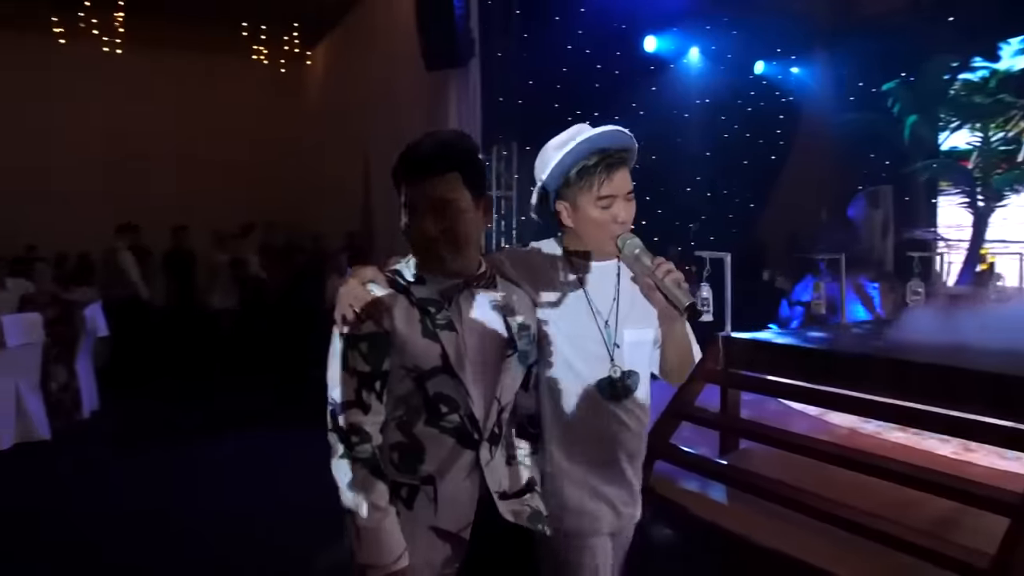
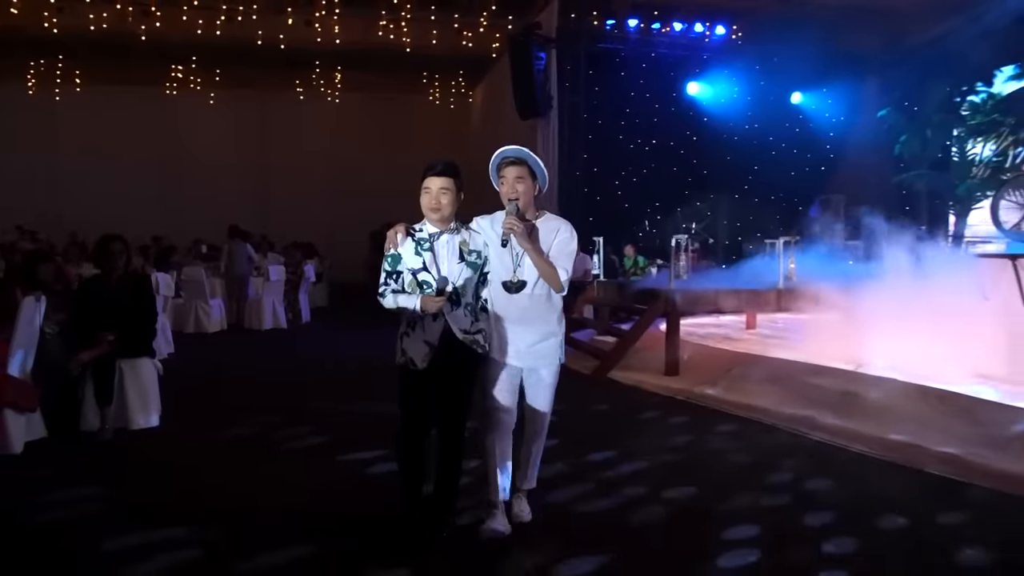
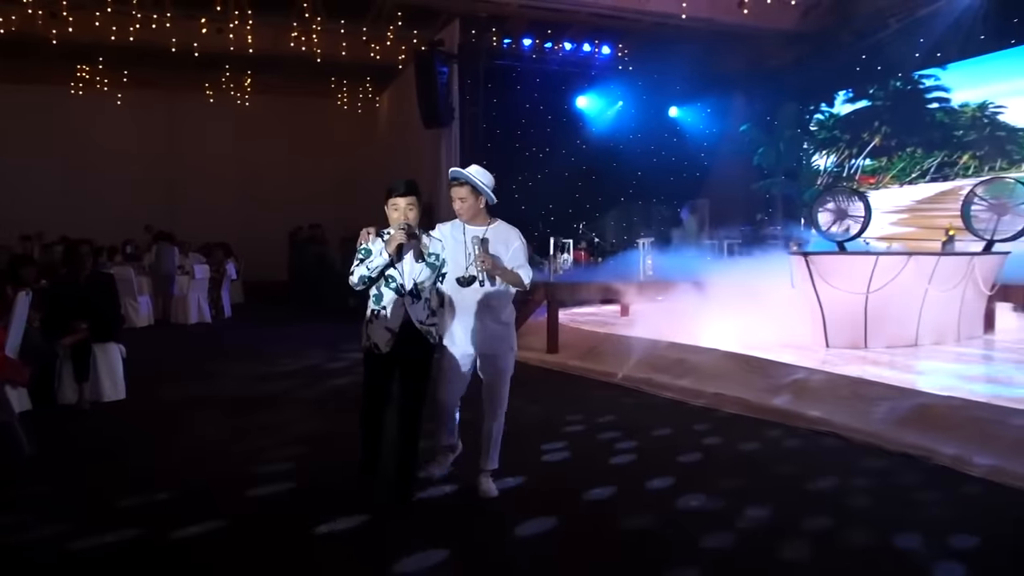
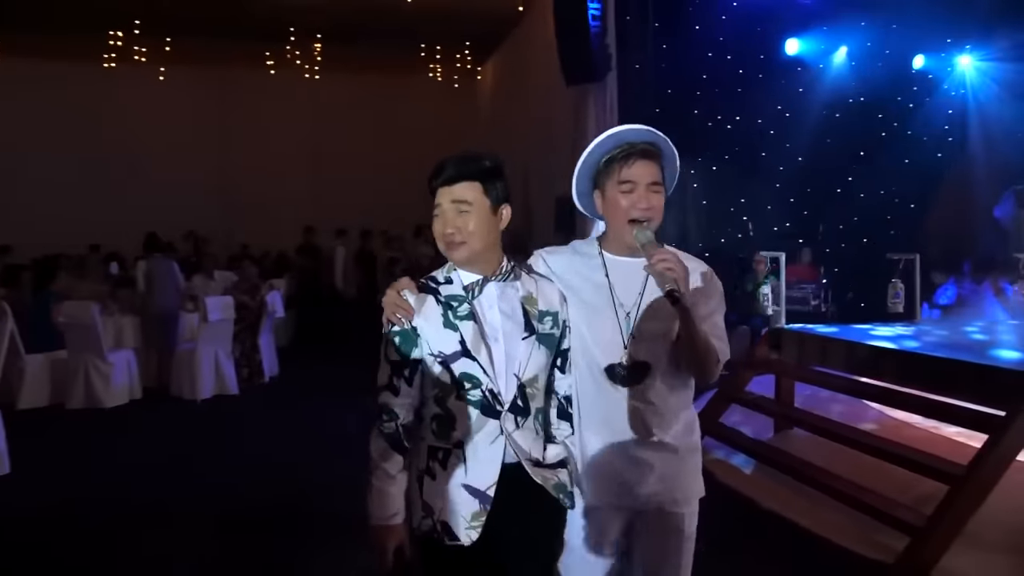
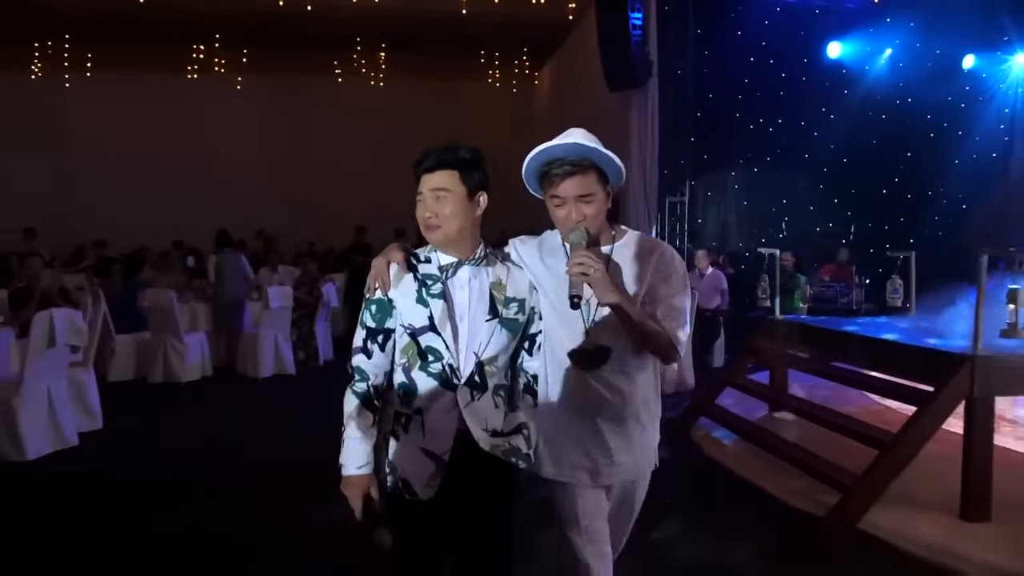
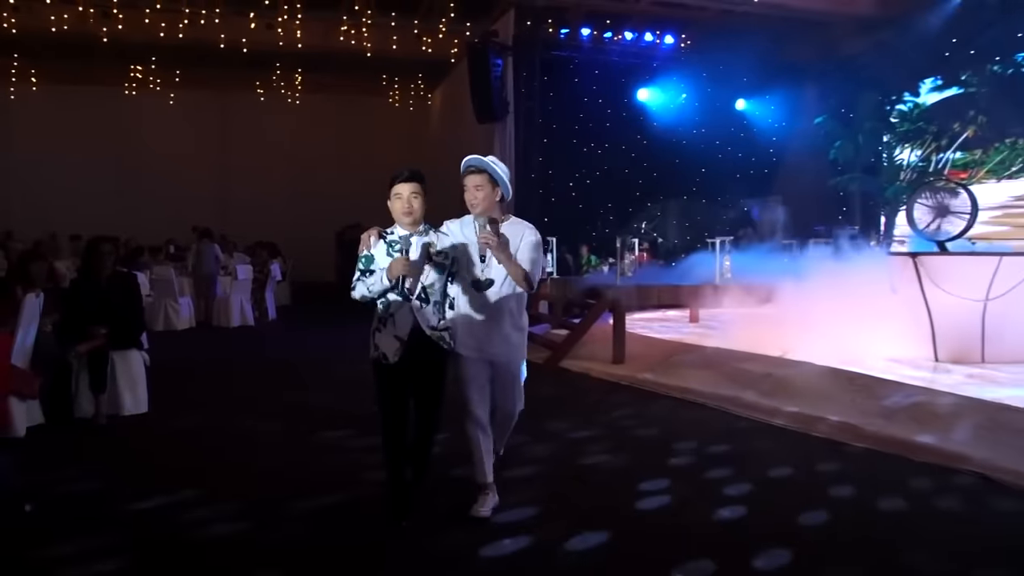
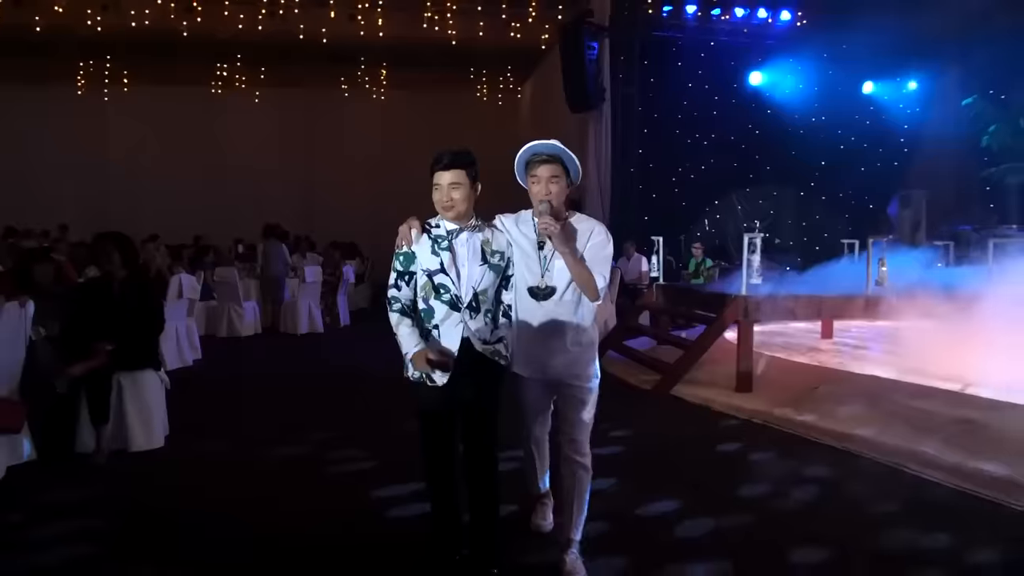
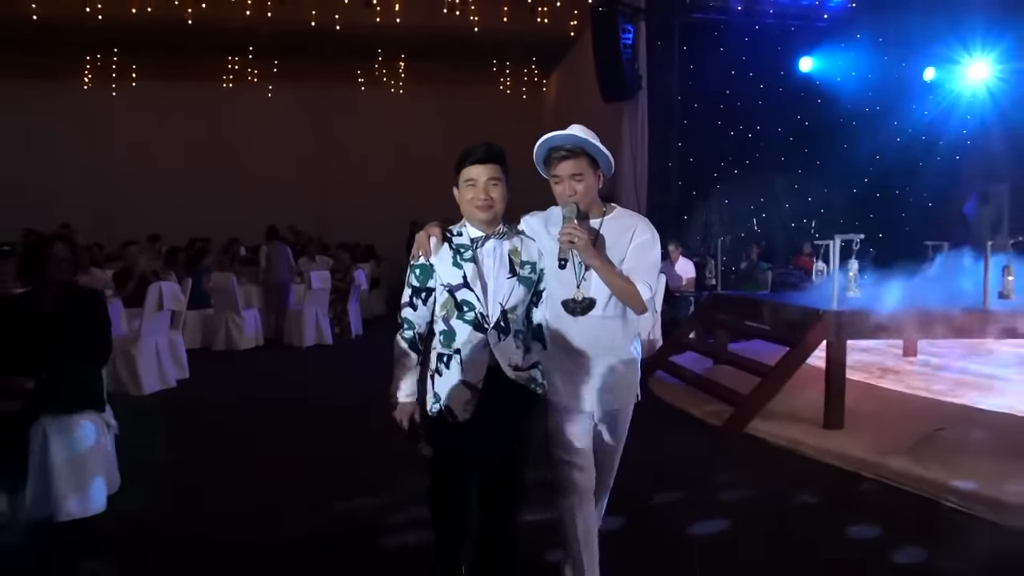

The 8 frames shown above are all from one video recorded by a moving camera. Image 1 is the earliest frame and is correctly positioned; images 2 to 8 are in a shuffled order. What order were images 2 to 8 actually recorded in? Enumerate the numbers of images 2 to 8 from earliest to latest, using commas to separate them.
4, 5, 8, 7, 2, 6, 3
